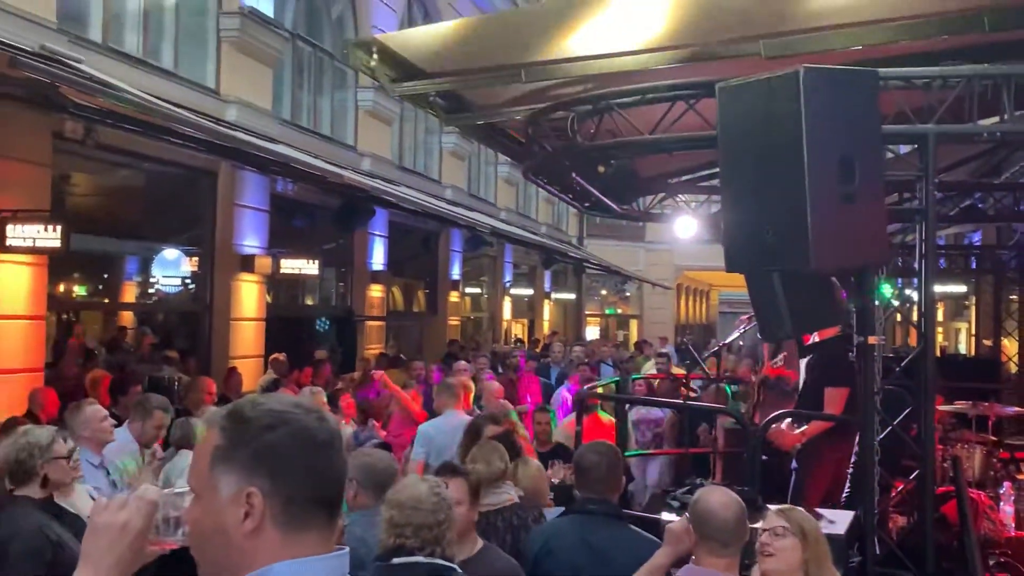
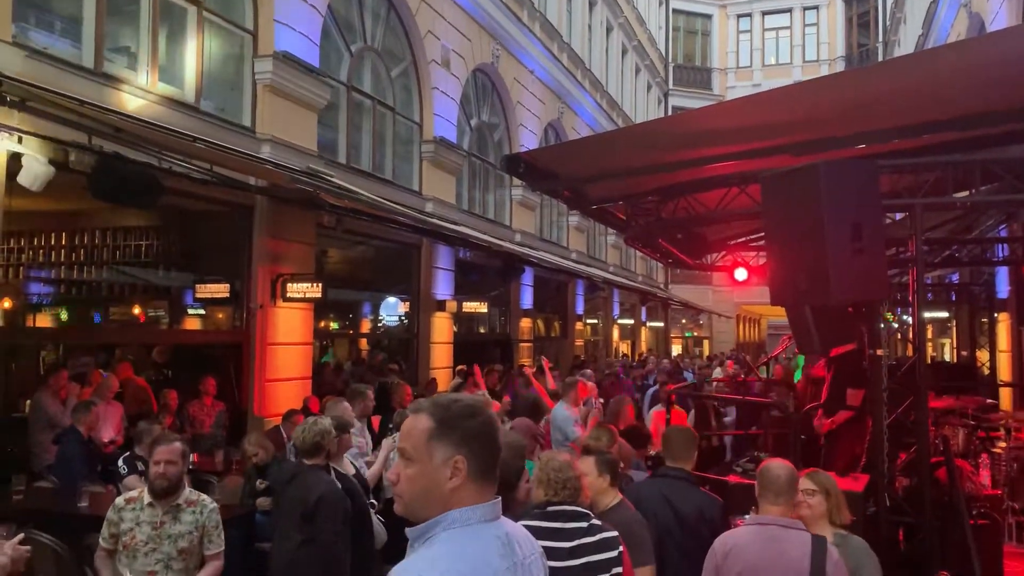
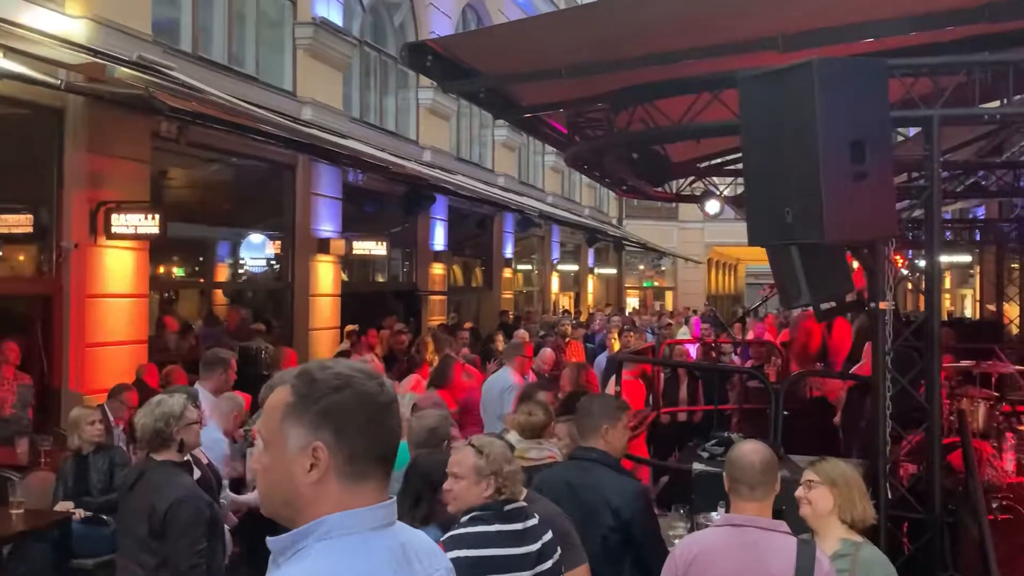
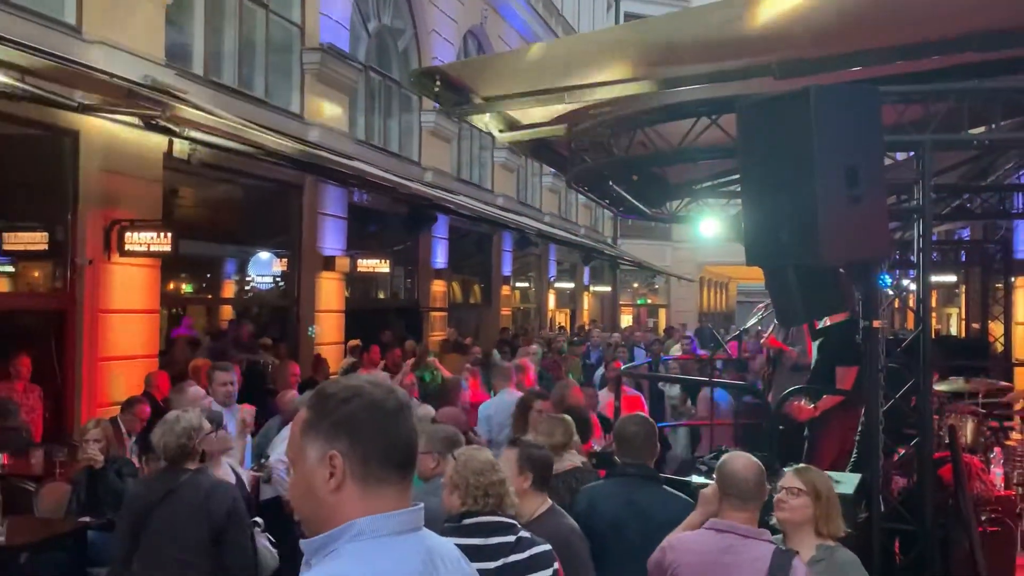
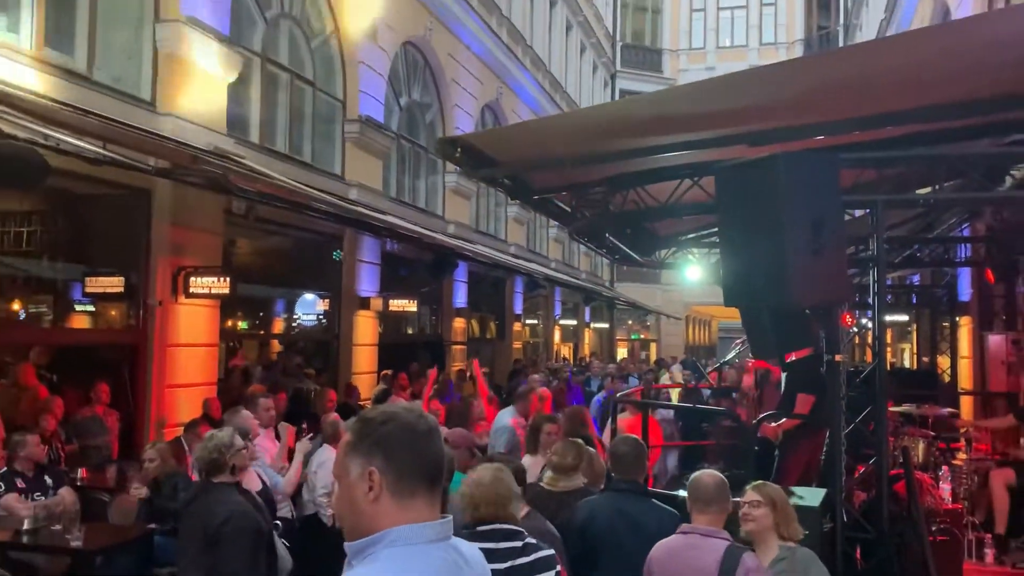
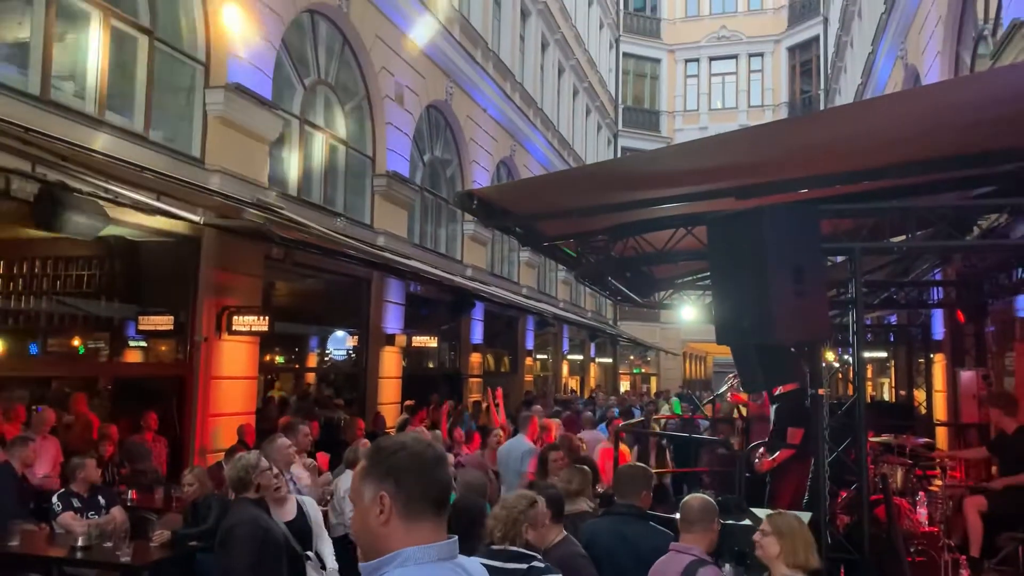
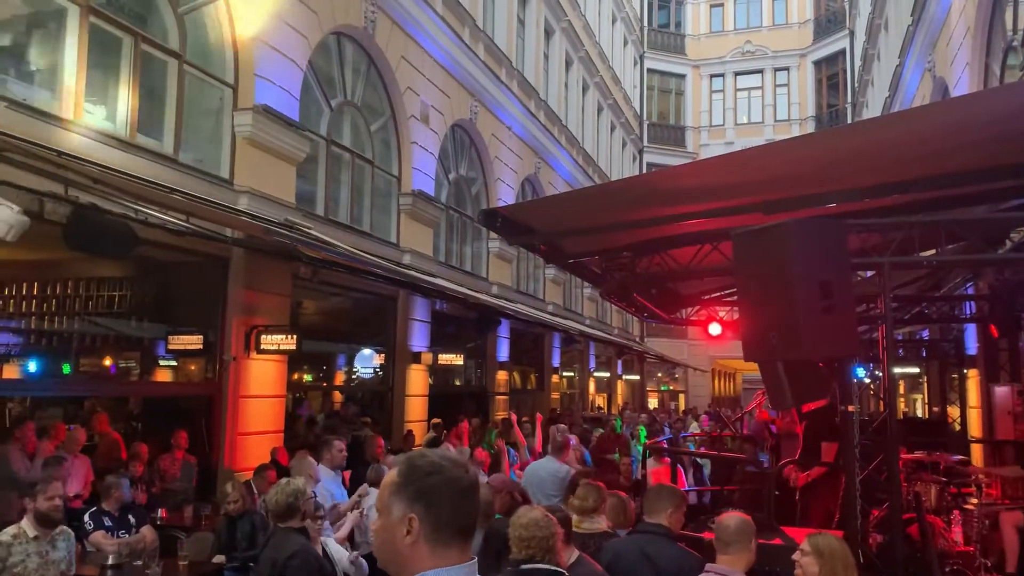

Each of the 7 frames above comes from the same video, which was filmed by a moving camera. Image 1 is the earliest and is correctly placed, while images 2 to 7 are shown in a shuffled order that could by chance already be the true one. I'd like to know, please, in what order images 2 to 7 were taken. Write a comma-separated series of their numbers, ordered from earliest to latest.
4, 5, 6, 7, 2, 3
